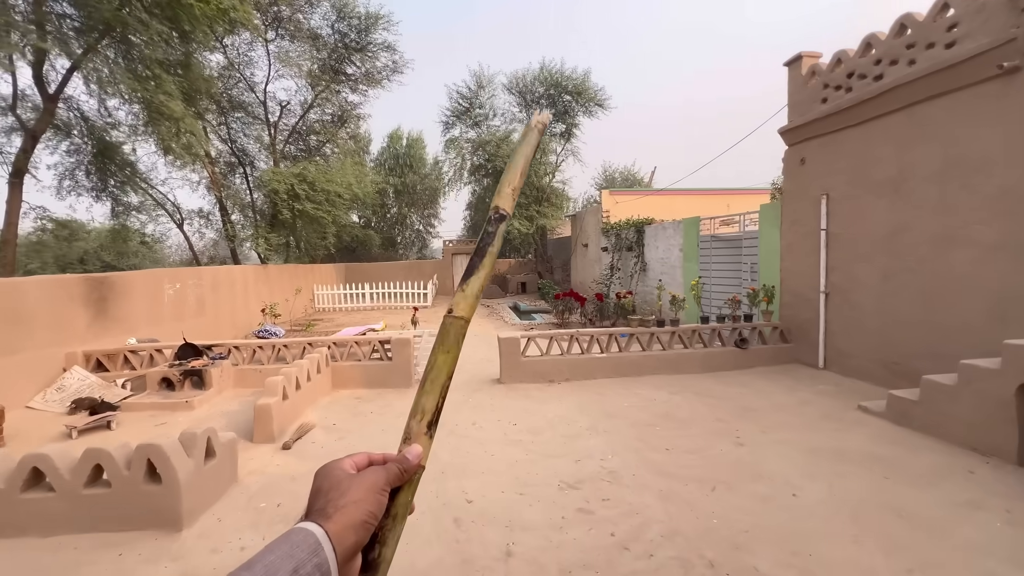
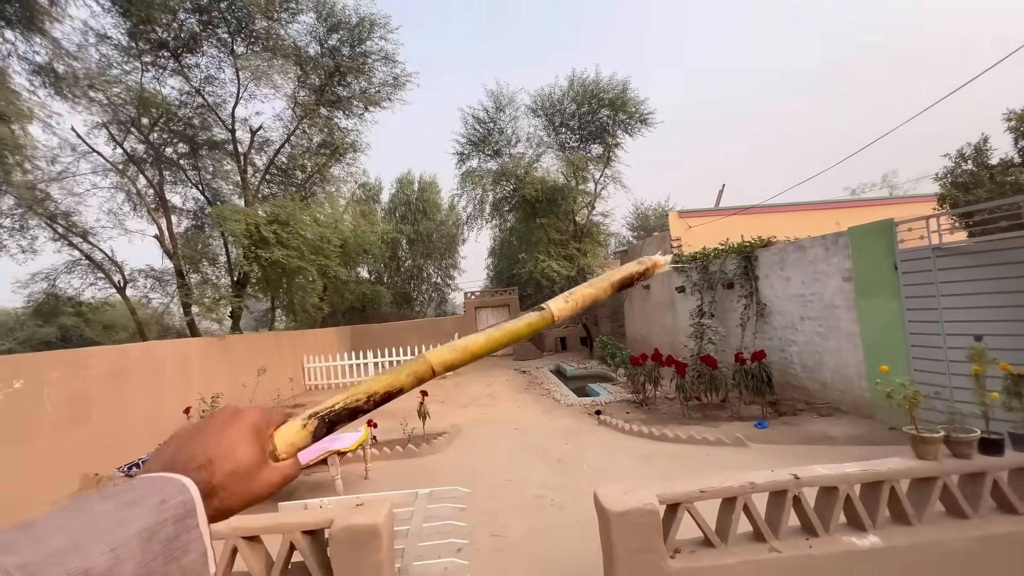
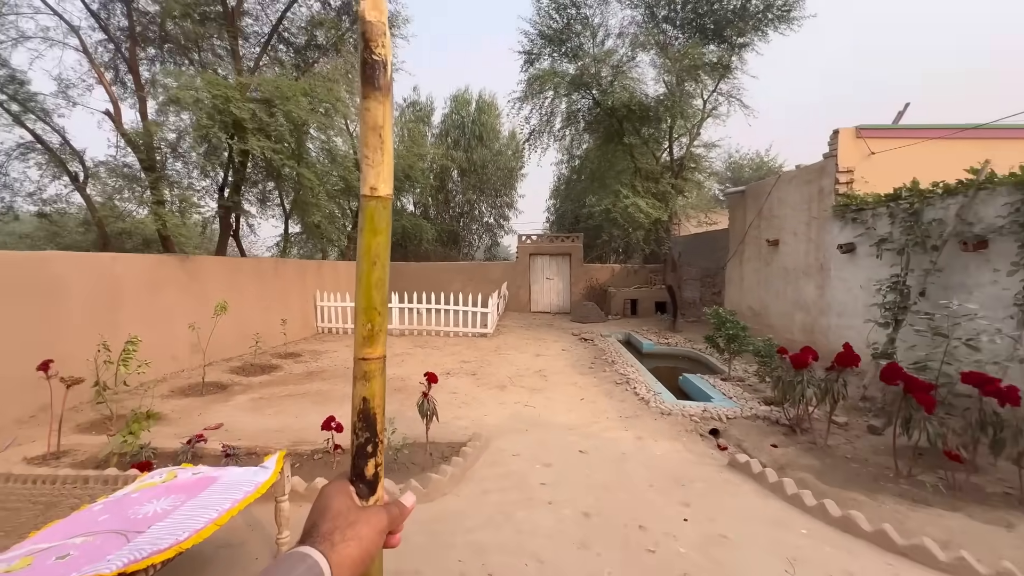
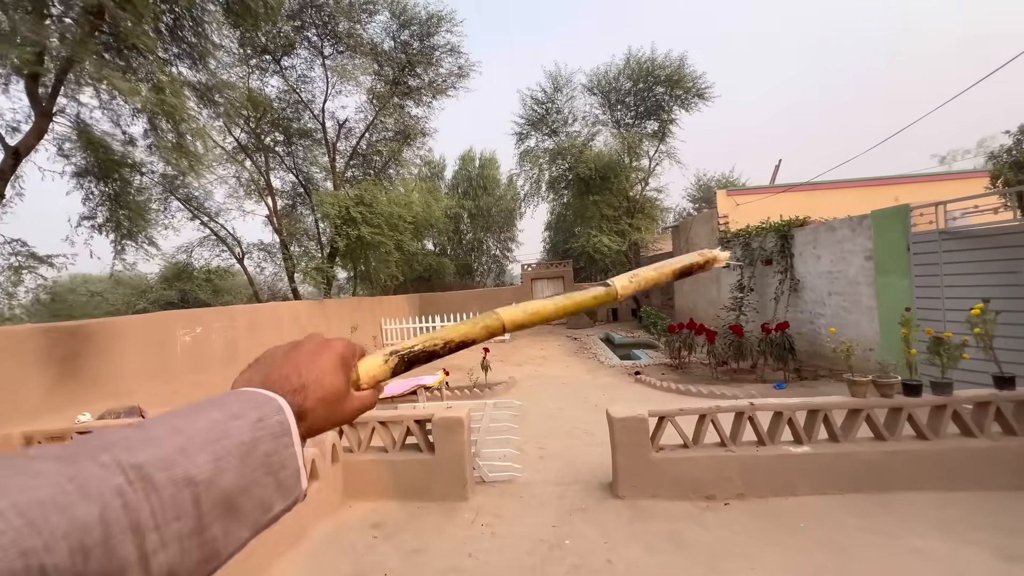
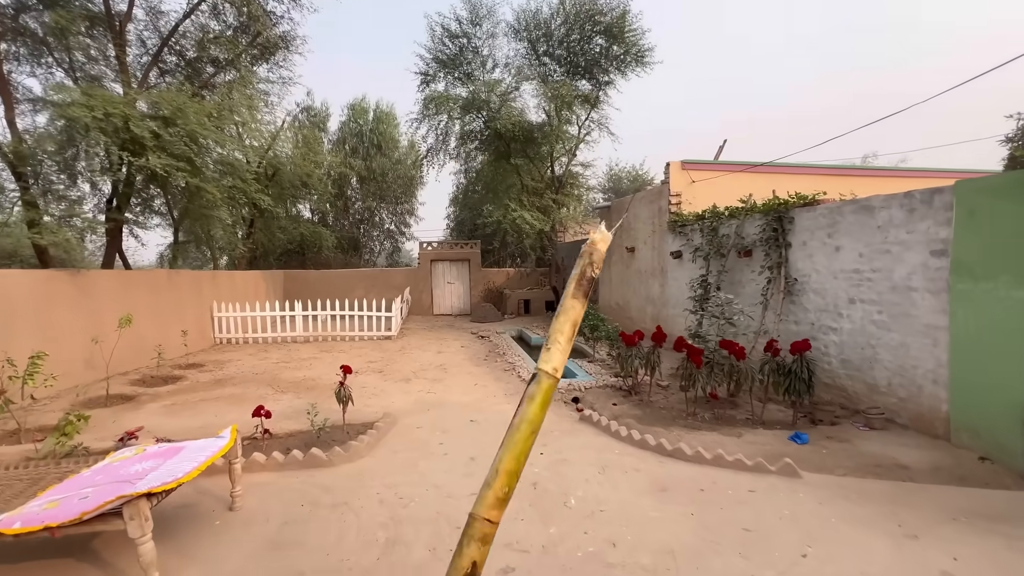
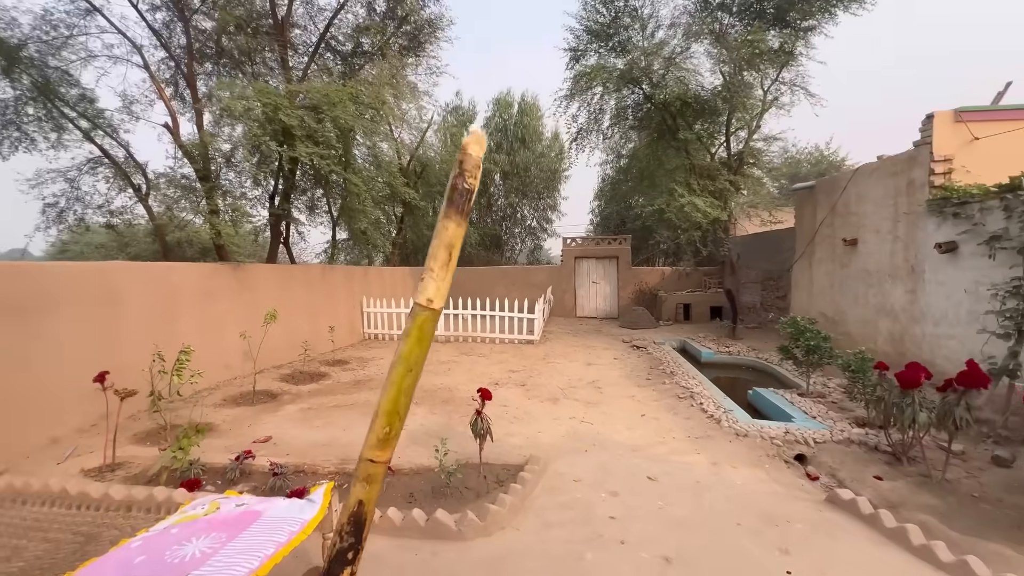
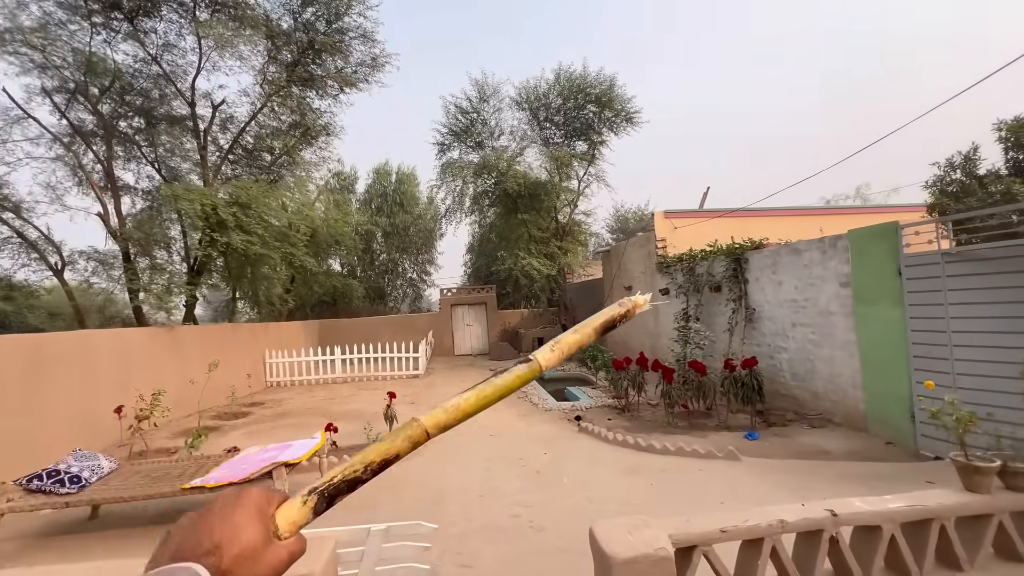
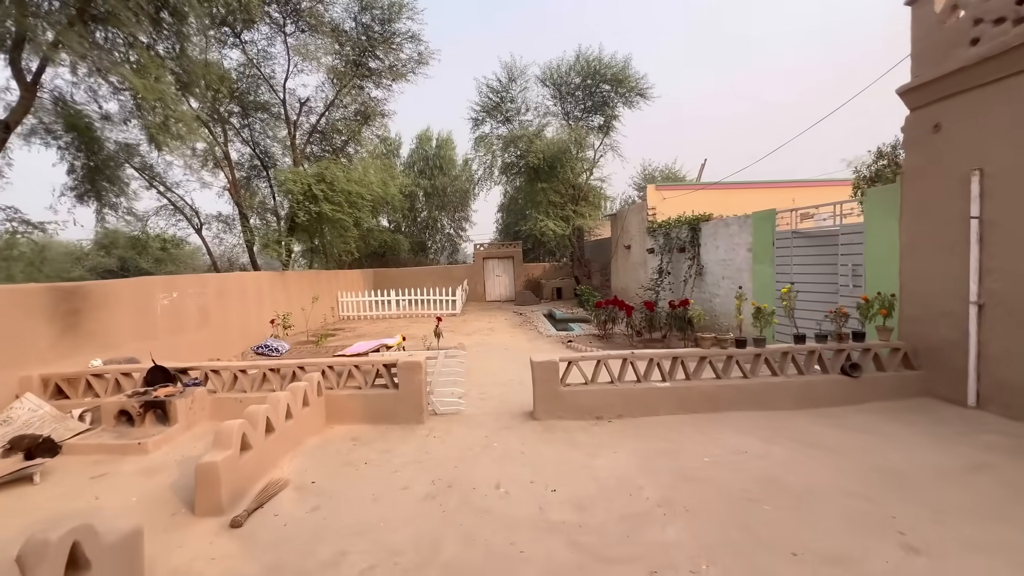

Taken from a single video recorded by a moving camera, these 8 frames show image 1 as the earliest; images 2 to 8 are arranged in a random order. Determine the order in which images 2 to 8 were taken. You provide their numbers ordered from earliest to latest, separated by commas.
8, 4, 2, 7, 5, 3, 6
